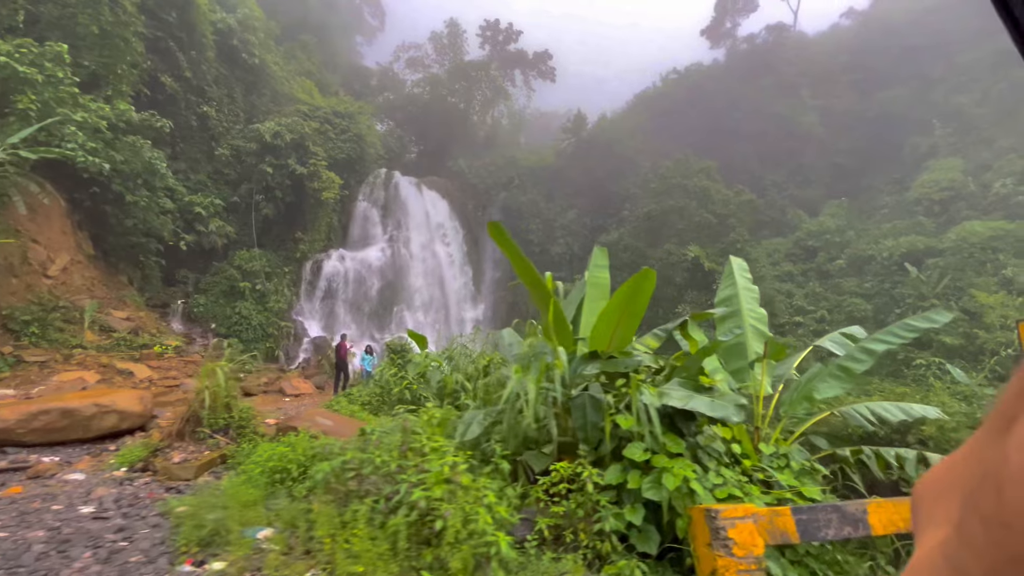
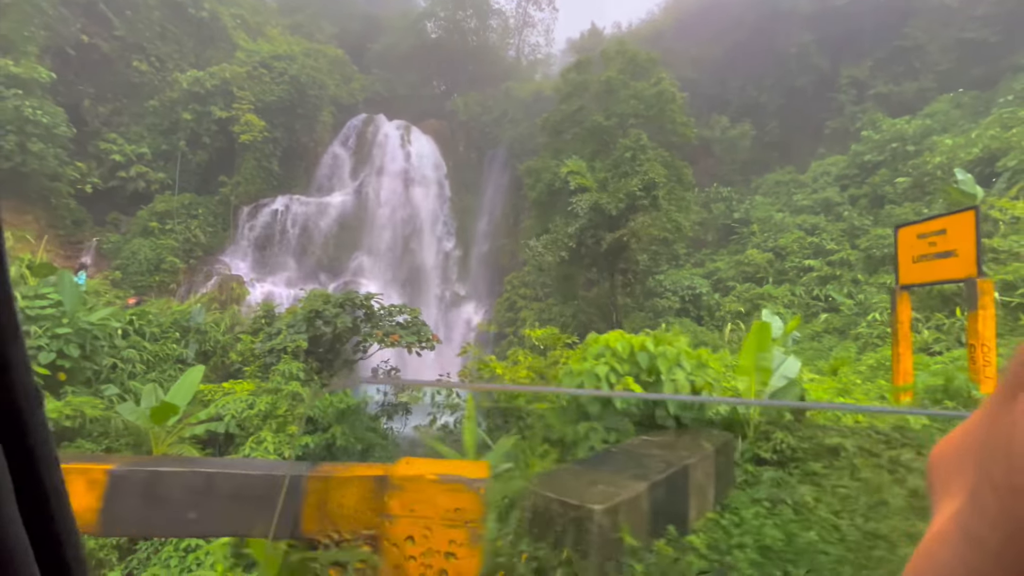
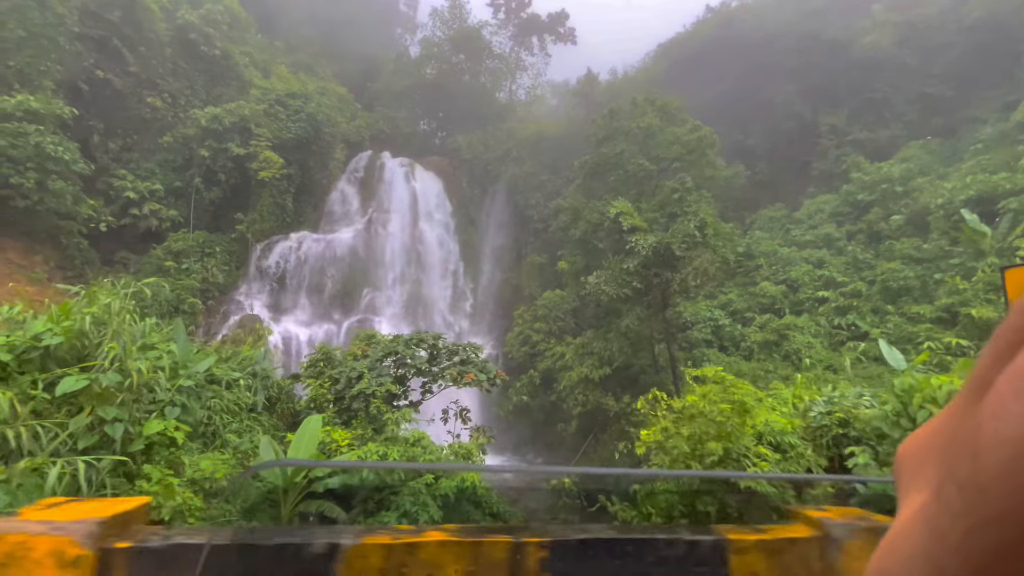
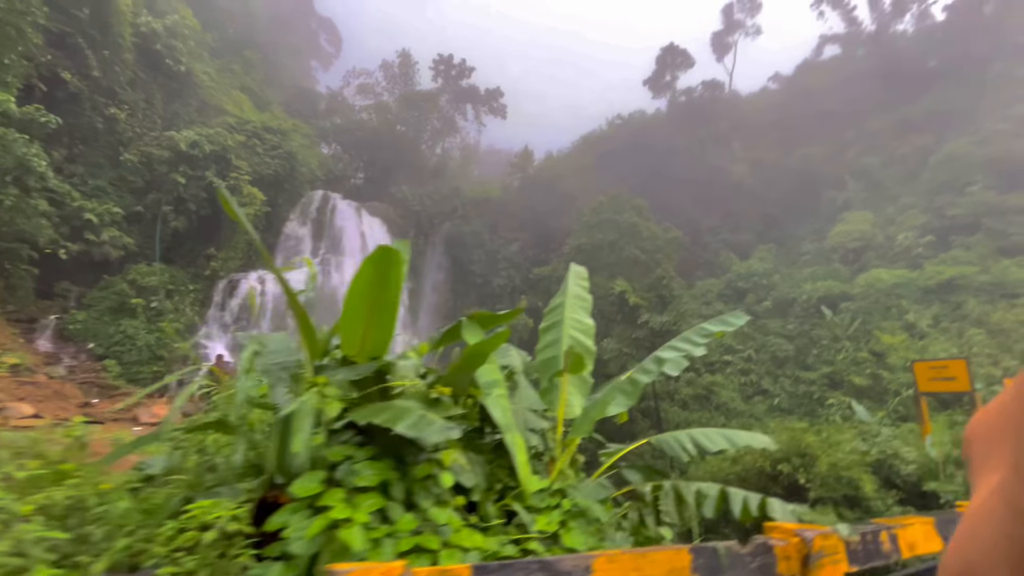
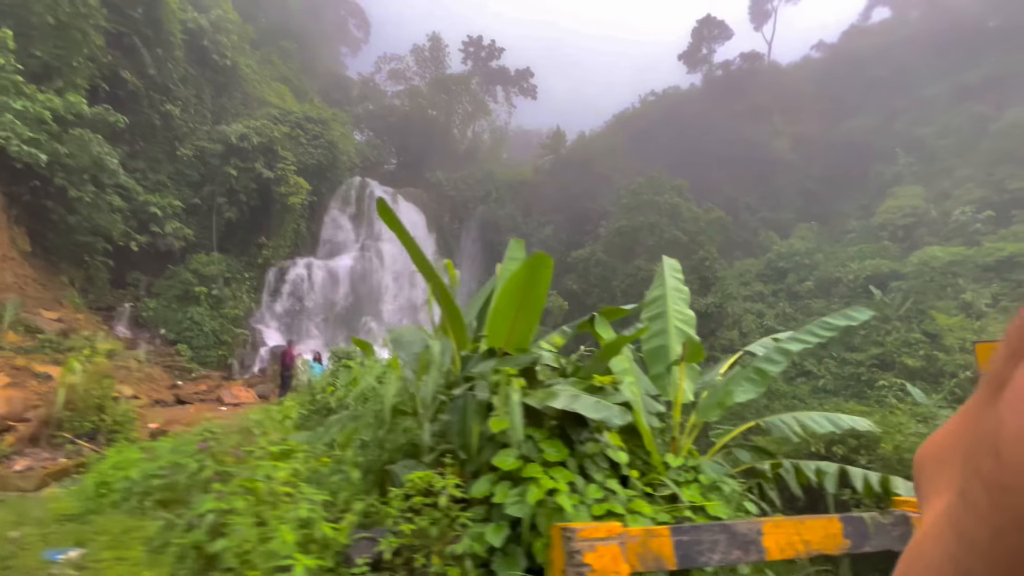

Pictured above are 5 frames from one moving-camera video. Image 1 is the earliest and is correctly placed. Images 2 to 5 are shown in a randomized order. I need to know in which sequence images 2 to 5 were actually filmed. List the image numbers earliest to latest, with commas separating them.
5, 4, 3, 2
